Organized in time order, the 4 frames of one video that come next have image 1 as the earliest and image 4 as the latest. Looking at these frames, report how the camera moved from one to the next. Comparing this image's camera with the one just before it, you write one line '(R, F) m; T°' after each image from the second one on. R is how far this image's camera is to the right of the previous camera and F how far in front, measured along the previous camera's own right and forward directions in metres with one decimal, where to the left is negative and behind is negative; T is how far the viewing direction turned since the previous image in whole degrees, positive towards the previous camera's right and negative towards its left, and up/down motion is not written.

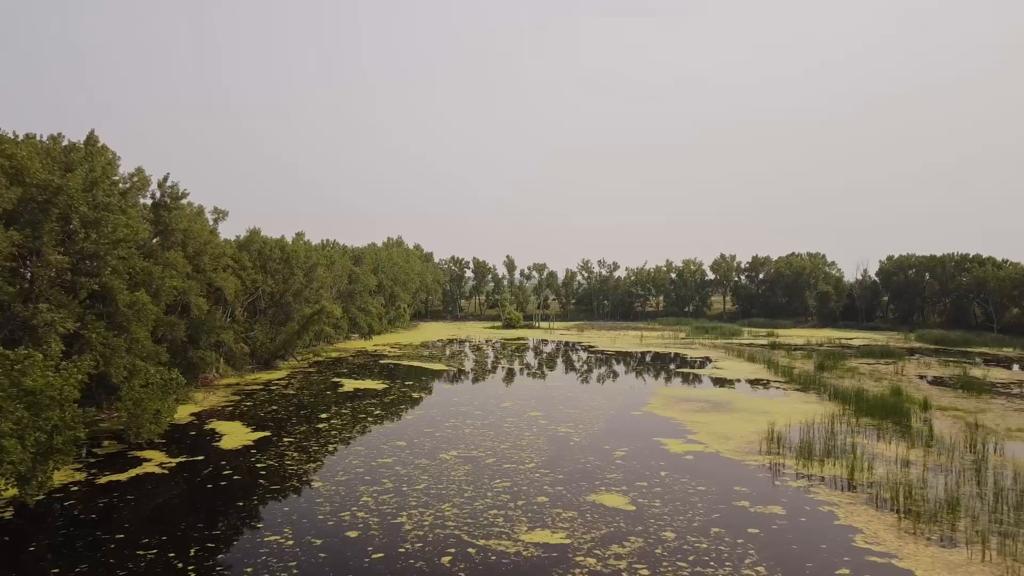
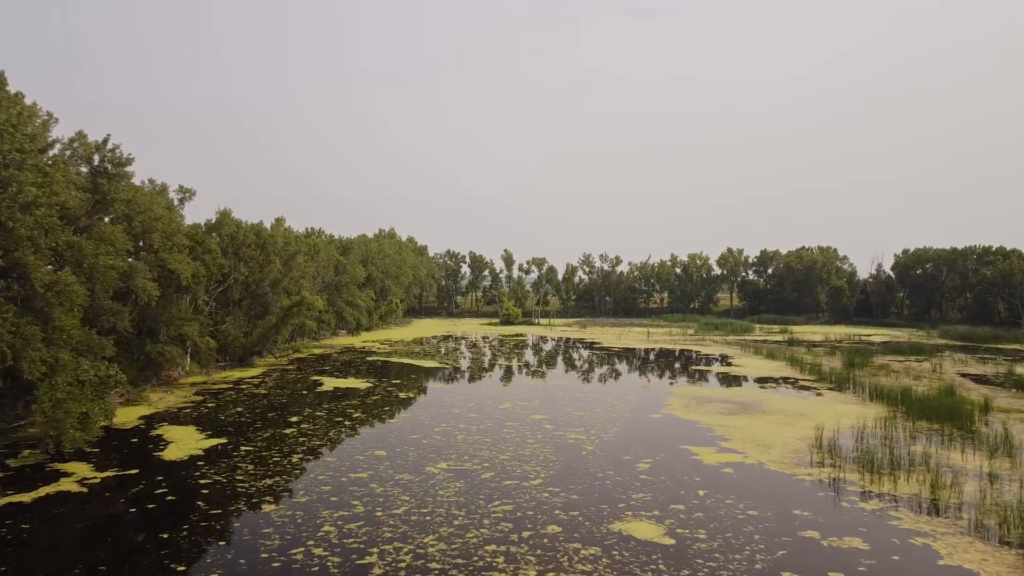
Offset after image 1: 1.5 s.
(-0.1, +2.8) m; 0°
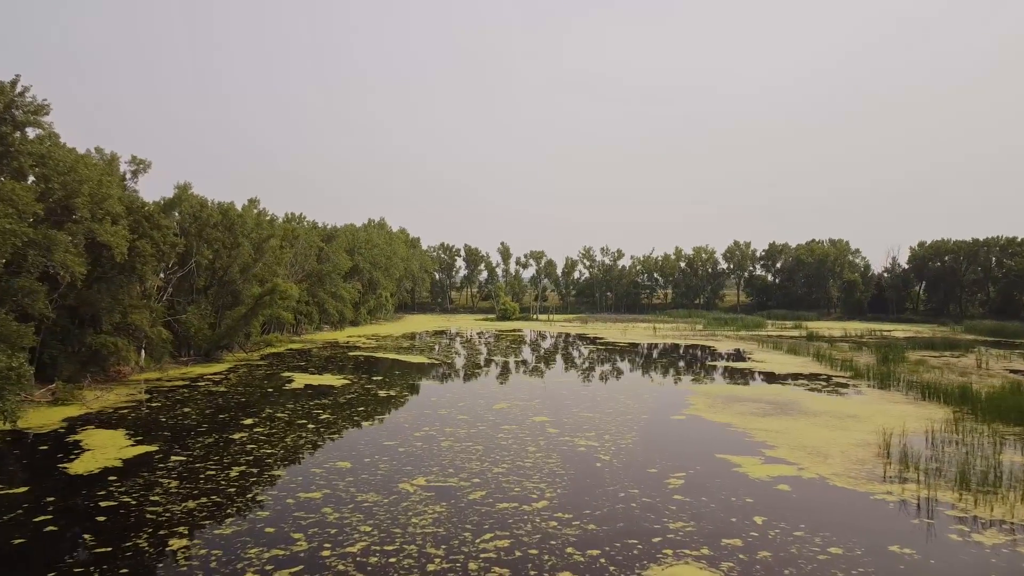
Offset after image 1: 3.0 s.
(0.0, +2.9) m; 0°
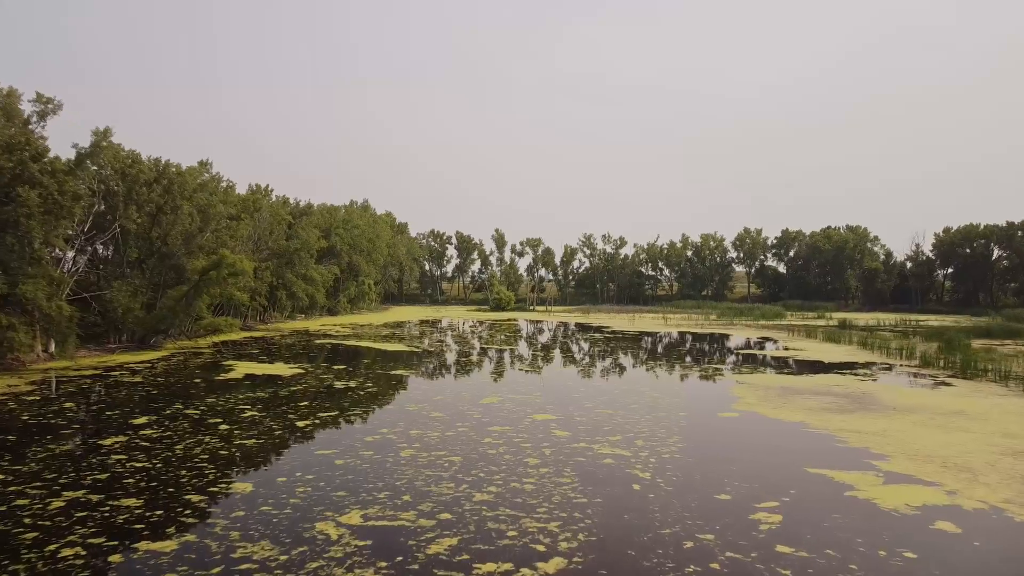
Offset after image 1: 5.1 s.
(+0.1, +4.0) m; +1°
